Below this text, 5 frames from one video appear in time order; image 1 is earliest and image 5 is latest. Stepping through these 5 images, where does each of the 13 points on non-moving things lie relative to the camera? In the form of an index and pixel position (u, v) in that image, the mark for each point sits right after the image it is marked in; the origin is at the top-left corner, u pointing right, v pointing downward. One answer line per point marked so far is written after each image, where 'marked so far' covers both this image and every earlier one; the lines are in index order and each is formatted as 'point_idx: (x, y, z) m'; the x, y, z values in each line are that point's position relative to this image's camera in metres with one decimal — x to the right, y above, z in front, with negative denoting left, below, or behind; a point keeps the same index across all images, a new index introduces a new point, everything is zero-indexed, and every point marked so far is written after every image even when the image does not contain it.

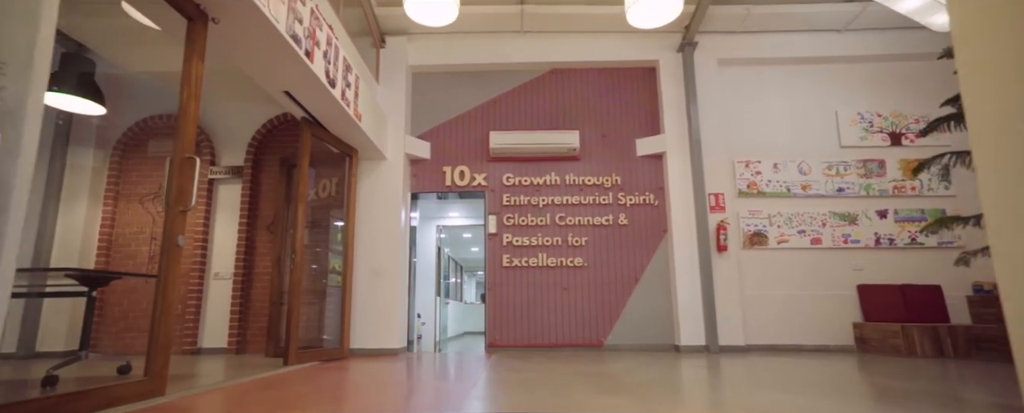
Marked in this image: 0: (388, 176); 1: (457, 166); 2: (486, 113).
0: (-1.7, +0.4, +6.4) m
1: (-0.8, +0.6, +6.8) m
2: (-0.4, +1.4, +7.0) m
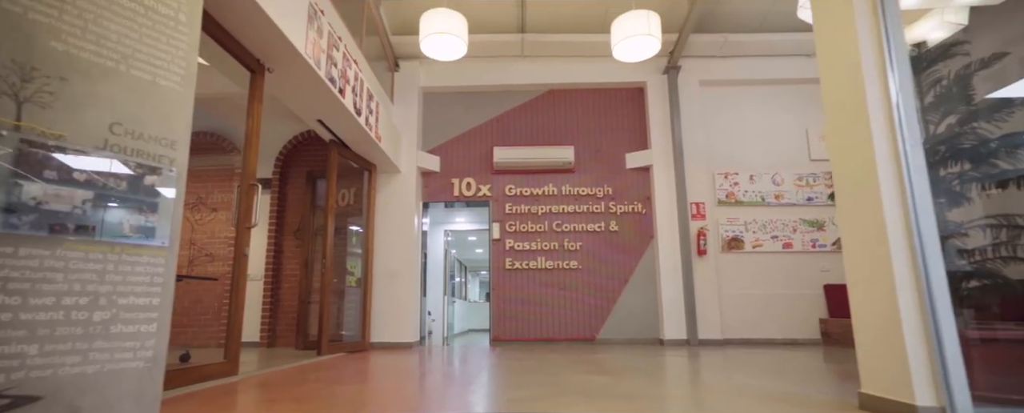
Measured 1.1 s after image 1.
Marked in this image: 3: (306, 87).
0: (-1.7, +0.3, +7.2) m
1: (-0.8, +0.5, +7.6) m
2: (-0.3, +1.3, +7.7) m
3: (-2.0, +1.1, +4.5) m
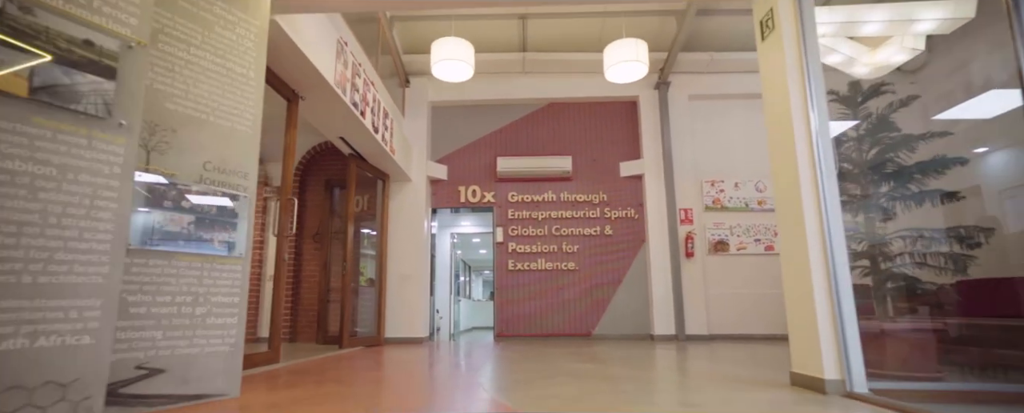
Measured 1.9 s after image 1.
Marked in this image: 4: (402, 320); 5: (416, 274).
0: (-1.6, +0.2, +7.8) m
1: (-0.7, +0.4, +8.2) m
2: (-0.3, +1.2, +8.3) m
3: (-2.0, +1.0, +5.1) m
4: (-1.8, -1.8, +7.5) m
5: (-1.6, -1.1, +7.6) m
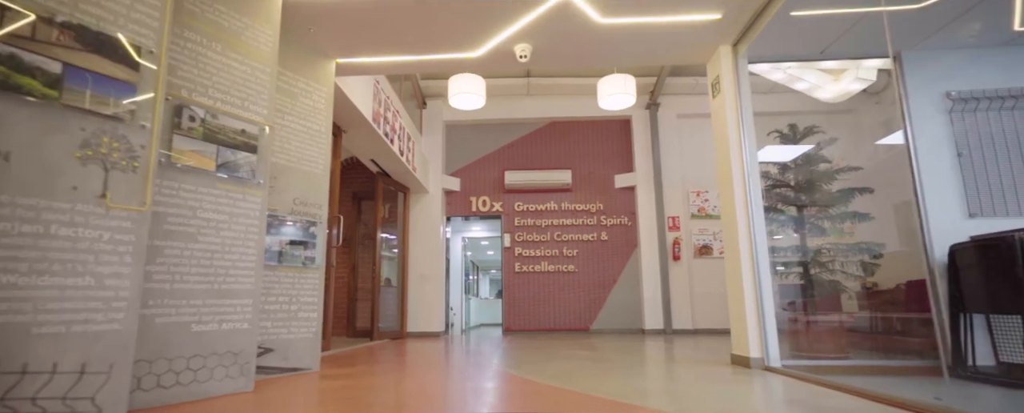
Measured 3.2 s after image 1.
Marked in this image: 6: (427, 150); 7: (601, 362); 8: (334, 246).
0: (-1.5, 0.0, +8.7) m
1: (-0.6, +0.2, +9.1) m
2: (-0.2, +1.0, +9.2) m
3: (-1.9, +0.8, +6.0) m
4: (-1.7, -2.0, +8.5) m
5: (-1.5, -1.3, +8.6) m
6: (-1.6, +1.1, +8.8) m
7: (+0.9, -1.6, +4.8) m
8: (-2.1, -0.5, +5.5) m
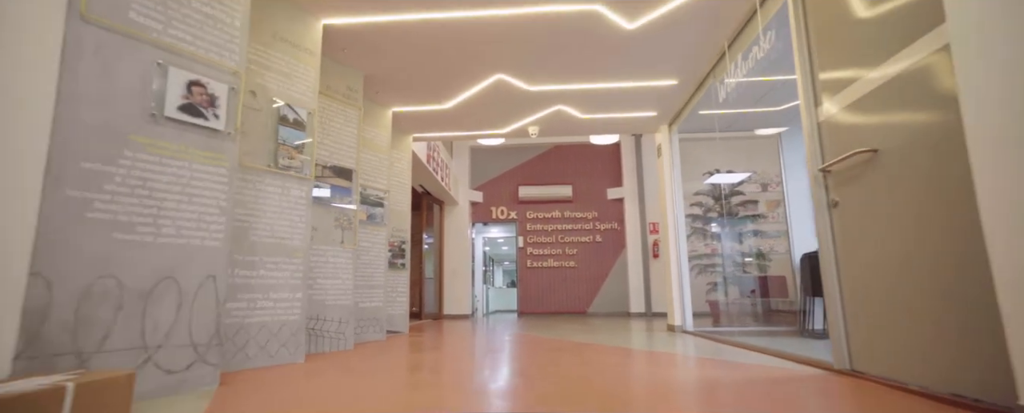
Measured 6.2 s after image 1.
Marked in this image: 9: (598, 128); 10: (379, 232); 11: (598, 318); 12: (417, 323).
0: (-1.2, -0.2, +10.8) m
1: (-0.3, 0.0, +11.1) m
2: (+0.1, +0.8, +11.3) m
3: (-1.6, +0.6, +8.1) m
4: (-1.4, -2.2, +10.6) m
5: (-1.2, -1.5, +10.7) m
6: (-1.3, +0.9, +10.9) m
7: (+1.1, -1.9, +6.8) m
8: (-1.9, -0.7, +7.6) m
9: (+1.0, +1.0, +5.7) m
10: (-1.4, -0.2, +4.8) m
11: (+1.8, -2.4, +9.7) m
12: (-1.9, -2.3, +9.0) m
